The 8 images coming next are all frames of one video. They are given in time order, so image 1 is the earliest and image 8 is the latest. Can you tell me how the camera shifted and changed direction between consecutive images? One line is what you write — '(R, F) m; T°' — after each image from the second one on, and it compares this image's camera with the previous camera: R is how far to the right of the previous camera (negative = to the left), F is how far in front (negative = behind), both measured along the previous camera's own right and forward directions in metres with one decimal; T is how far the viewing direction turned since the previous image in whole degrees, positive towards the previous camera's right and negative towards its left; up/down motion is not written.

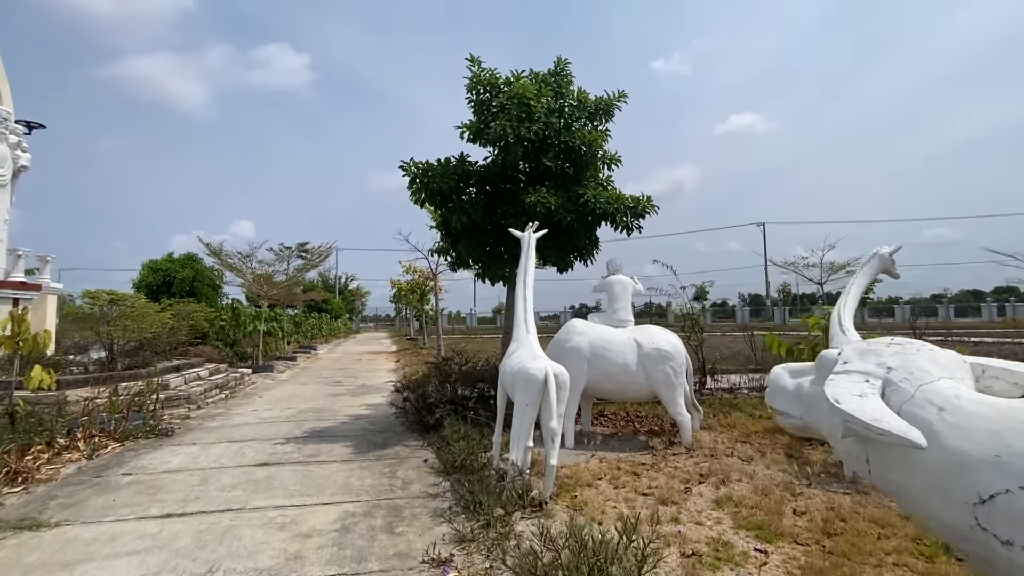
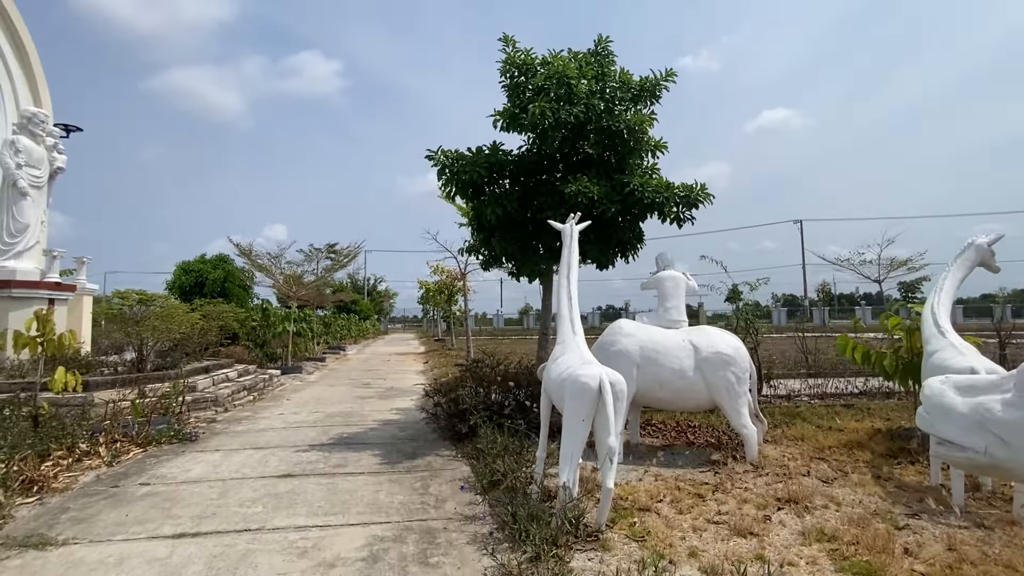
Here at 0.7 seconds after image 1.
(-0.2, +0.5) m; -3°
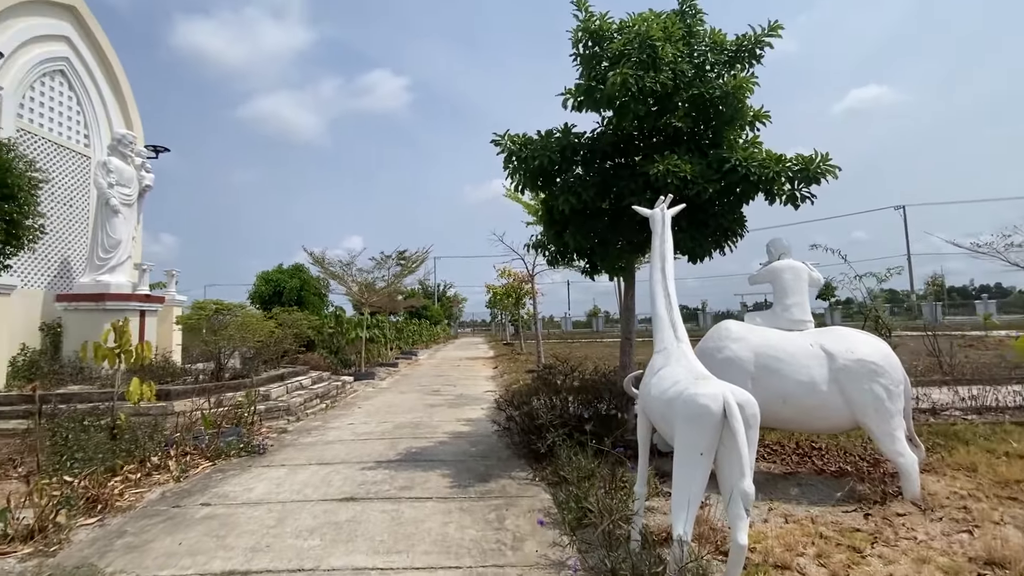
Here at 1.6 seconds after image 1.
(-0.1, +0.7) m; -8°
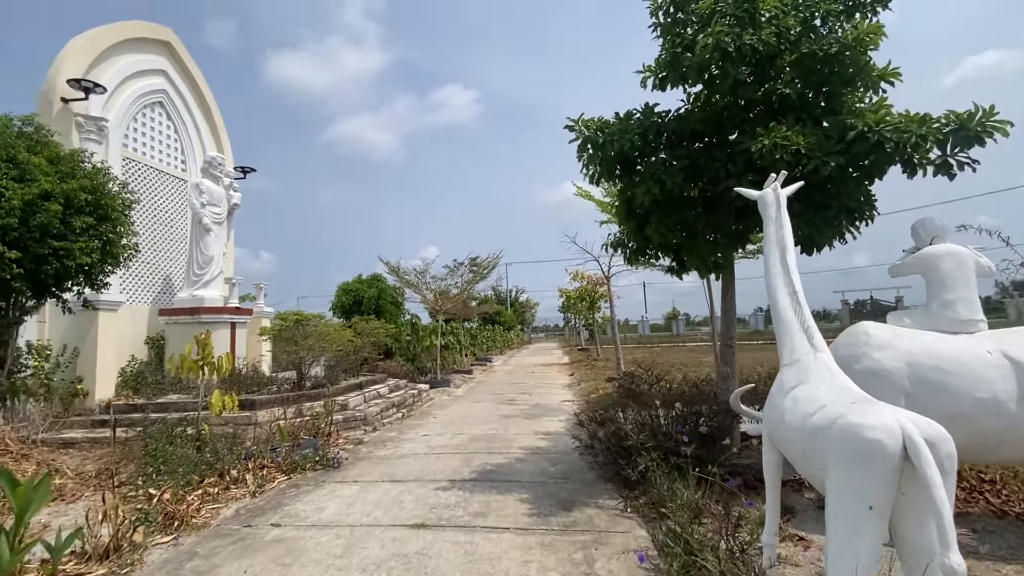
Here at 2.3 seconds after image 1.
(-0.1, +0.5) m; -9°
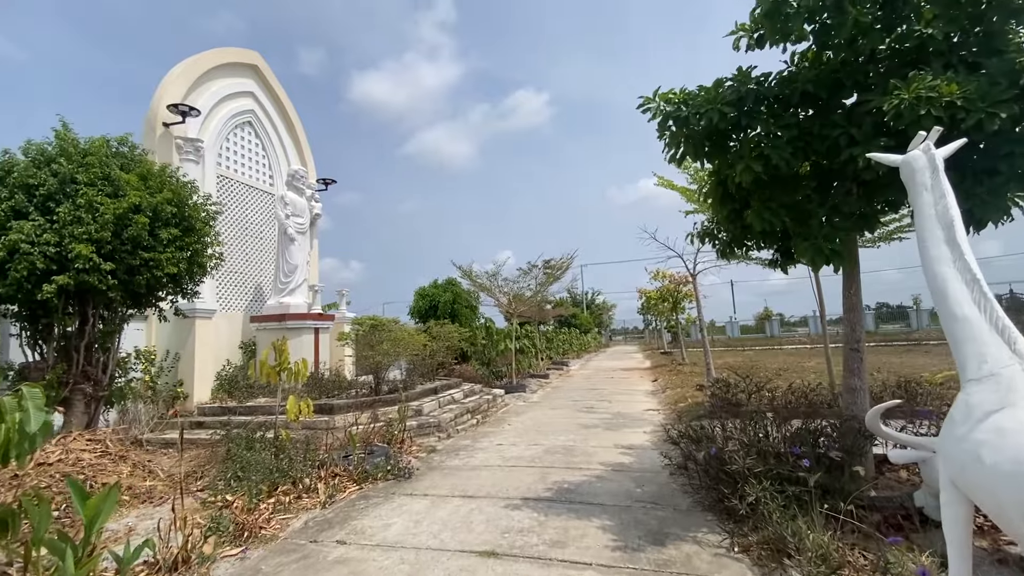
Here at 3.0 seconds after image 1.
(0.0, +0.5) m; -9°
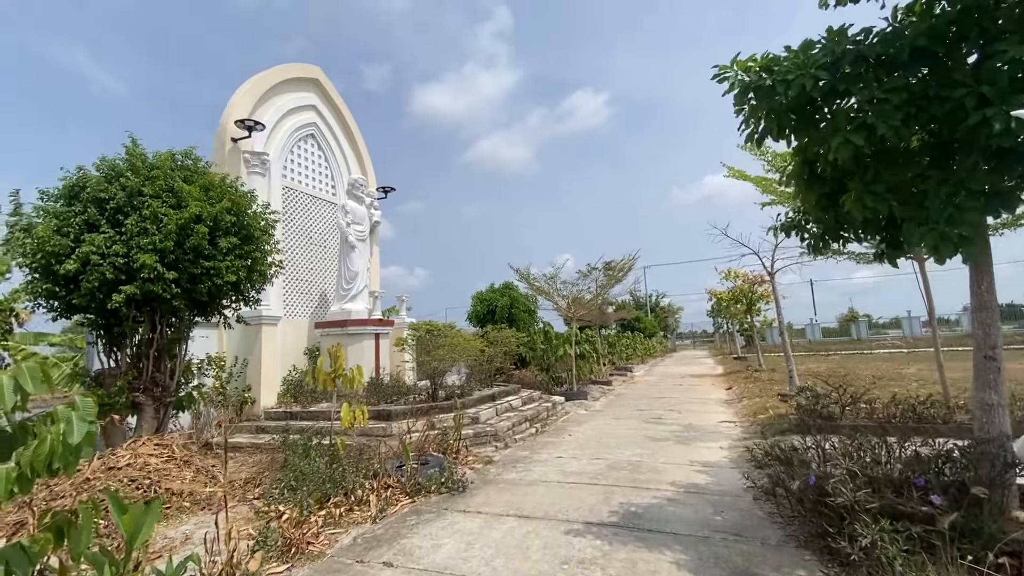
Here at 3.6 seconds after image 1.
(0.0, +0.4) m; -7°
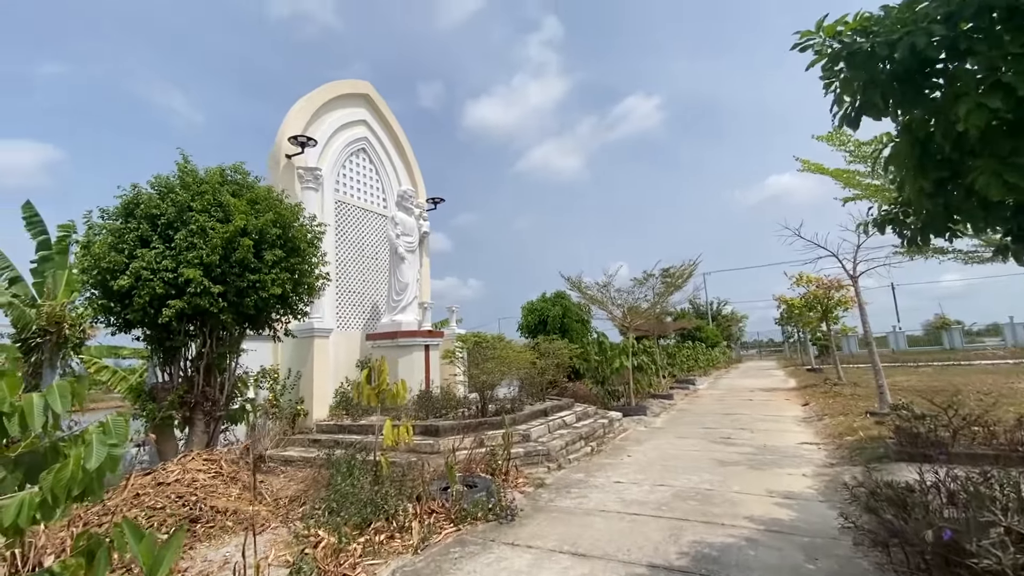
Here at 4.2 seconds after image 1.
(0.0, +0.4) m; -6°
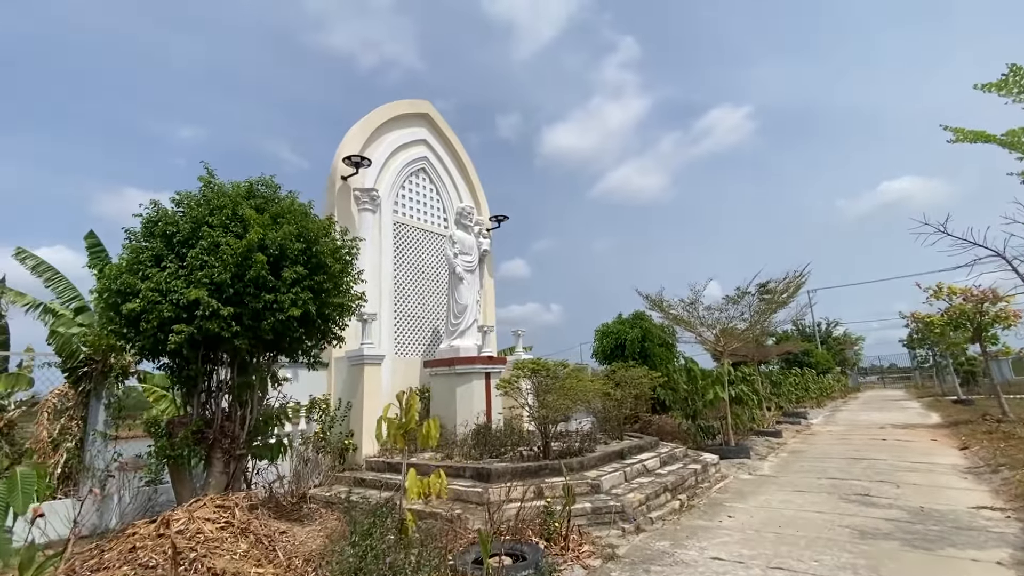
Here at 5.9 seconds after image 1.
(+0.3, +1.1) m; -10°
